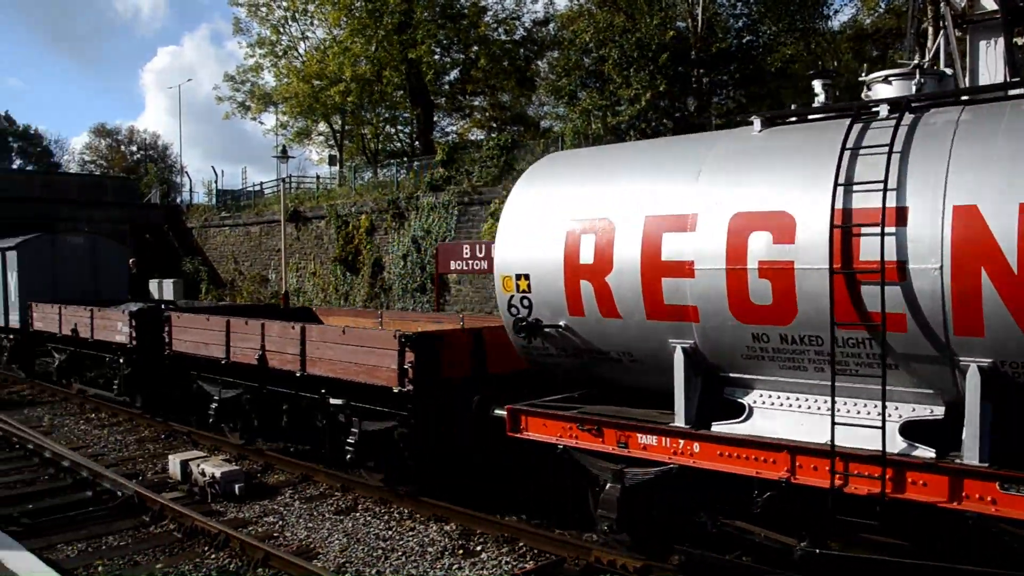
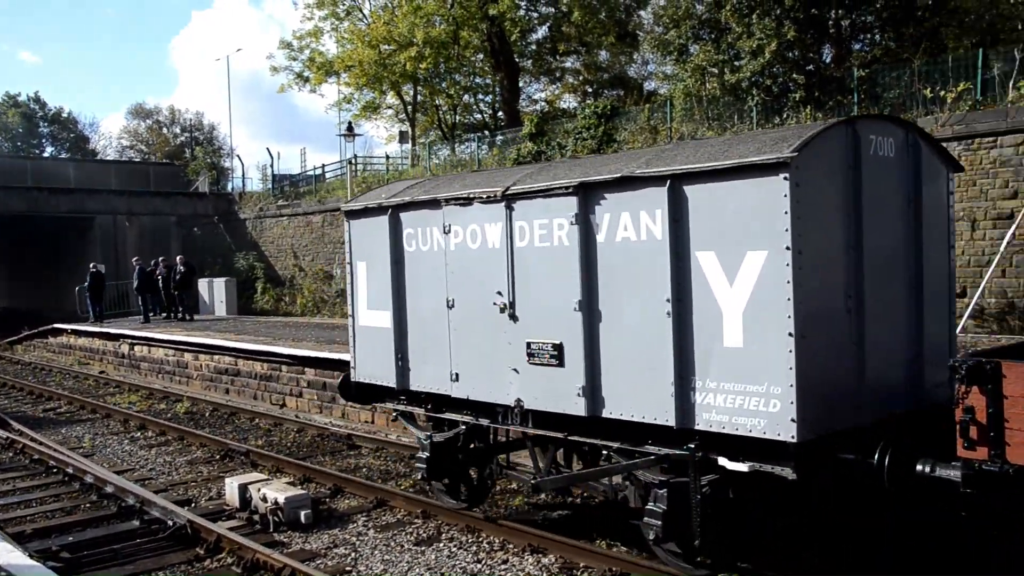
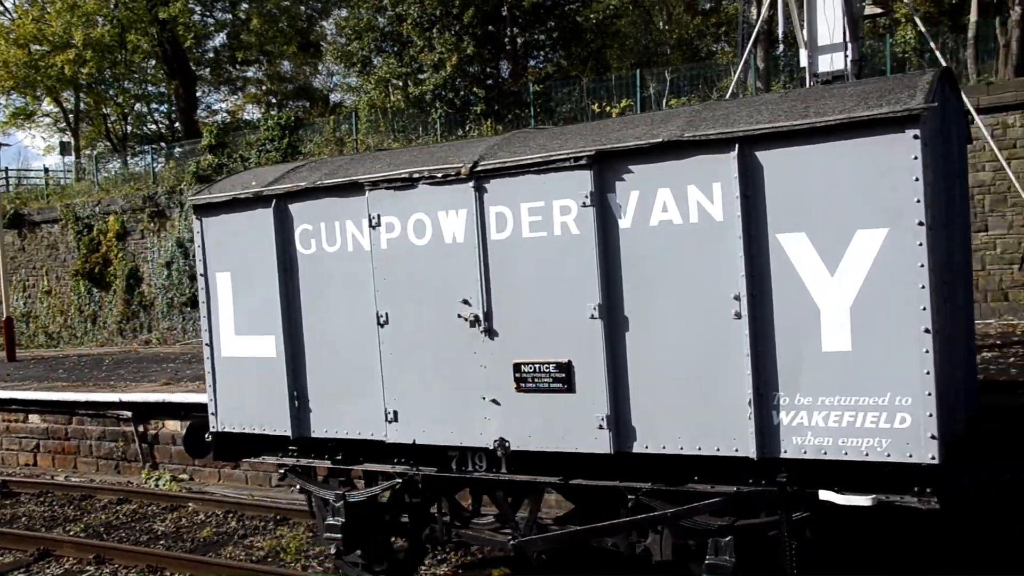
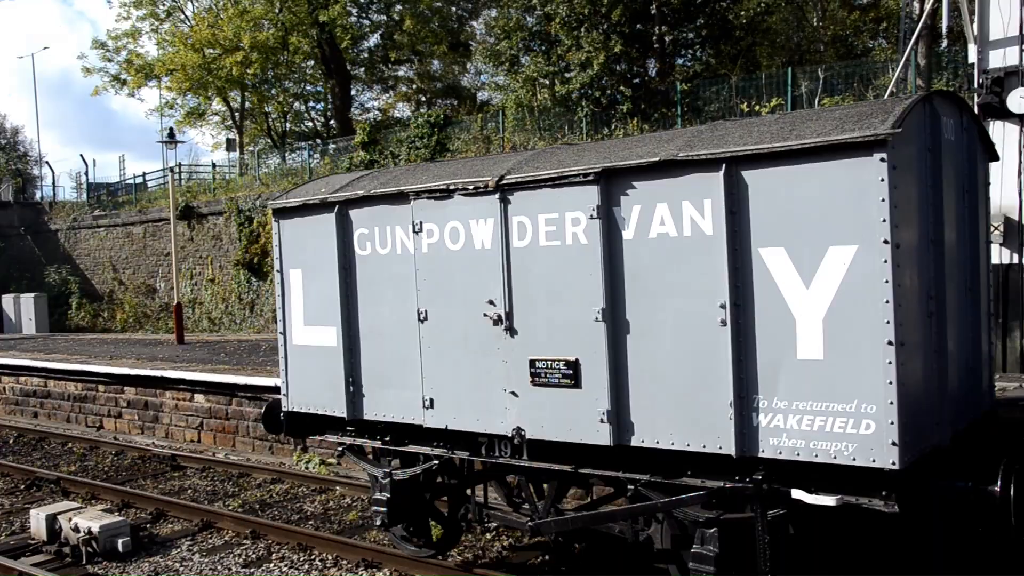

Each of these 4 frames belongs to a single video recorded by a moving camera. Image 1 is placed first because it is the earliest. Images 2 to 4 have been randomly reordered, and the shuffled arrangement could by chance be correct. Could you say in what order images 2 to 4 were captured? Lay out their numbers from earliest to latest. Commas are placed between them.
2, 4, 3
